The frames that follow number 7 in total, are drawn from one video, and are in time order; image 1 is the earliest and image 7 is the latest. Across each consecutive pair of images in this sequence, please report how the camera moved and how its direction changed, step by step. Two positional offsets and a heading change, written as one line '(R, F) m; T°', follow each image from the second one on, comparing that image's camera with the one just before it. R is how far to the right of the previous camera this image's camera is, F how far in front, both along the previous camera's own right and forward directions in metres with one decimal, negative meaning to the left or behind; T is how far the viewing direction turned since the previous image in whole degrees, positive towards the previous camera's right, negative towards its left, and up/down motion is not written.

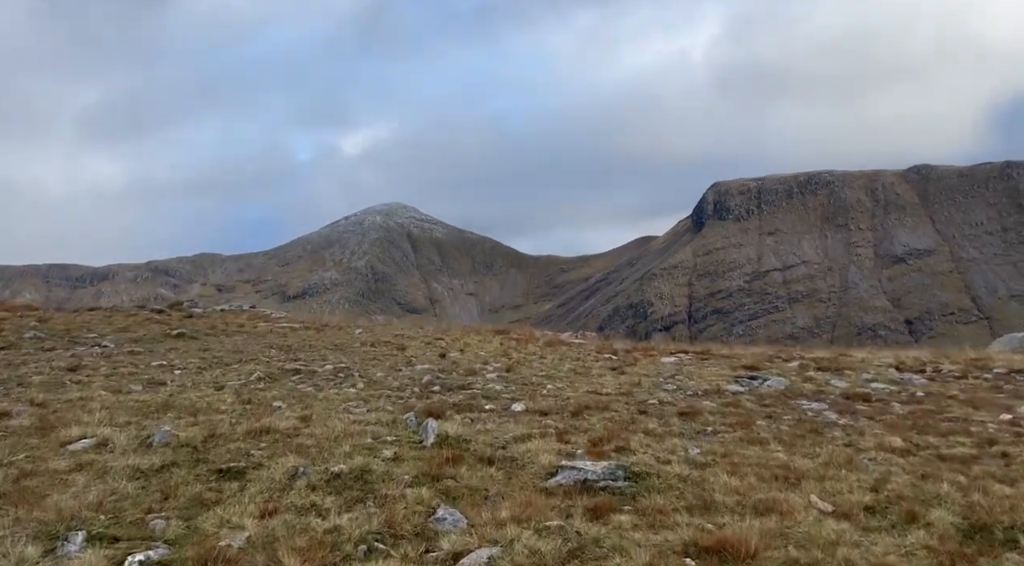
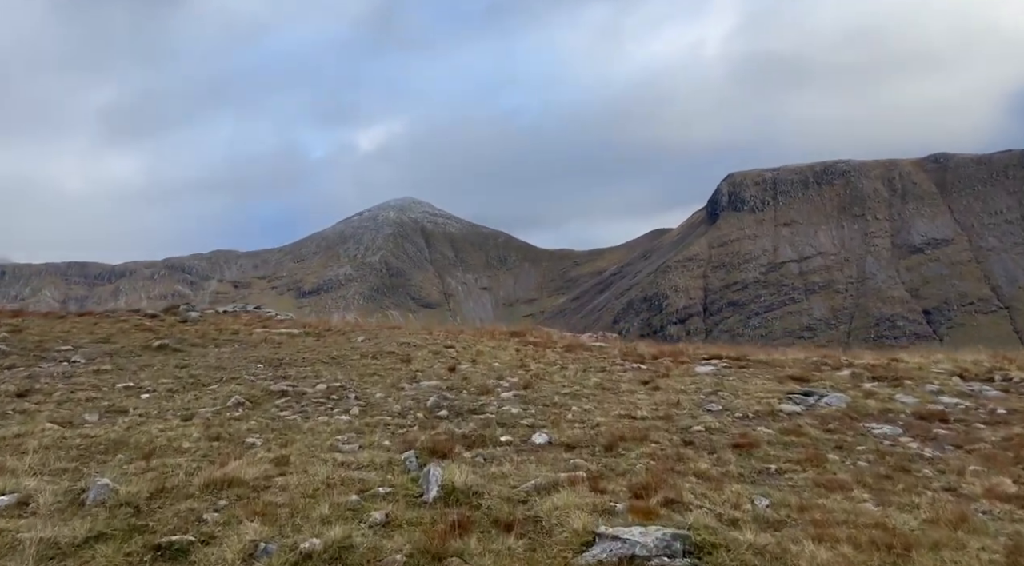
(-0.1, +2.6) m; -1°
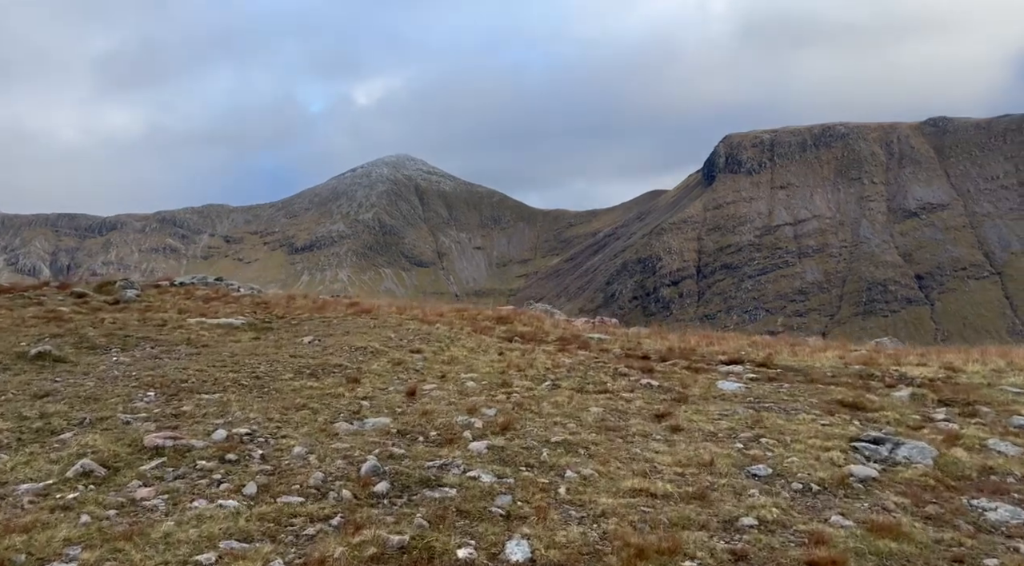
(+0.3, +4.8) m; 0°
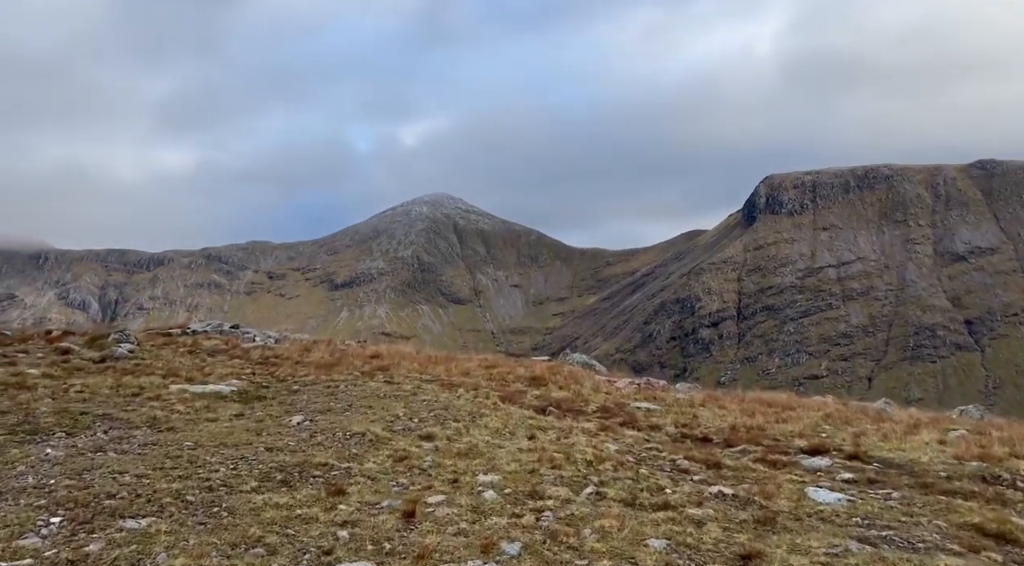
(+0.1, +3.9) m; -2°
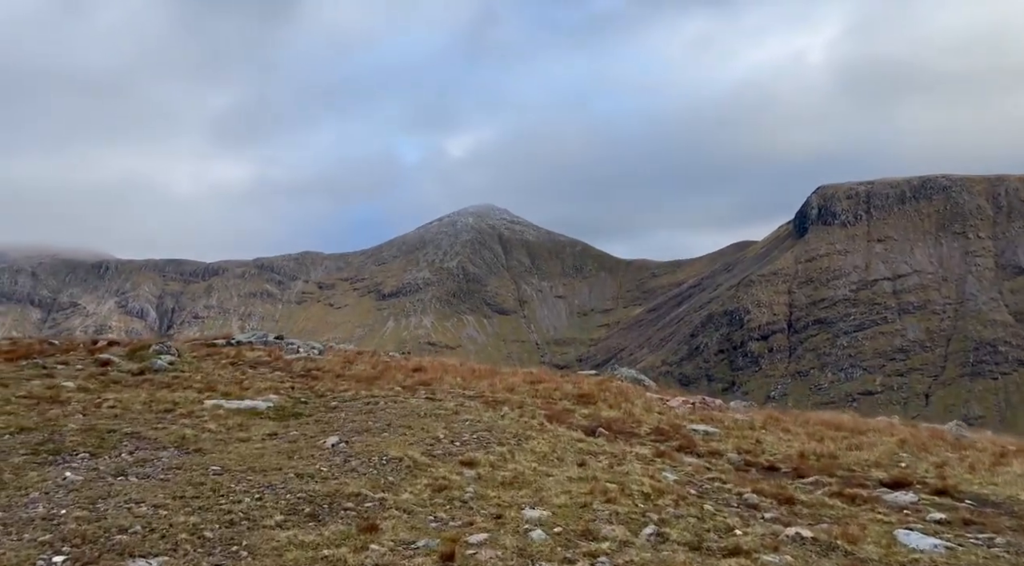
(-0.1, +1.3) m; -3°
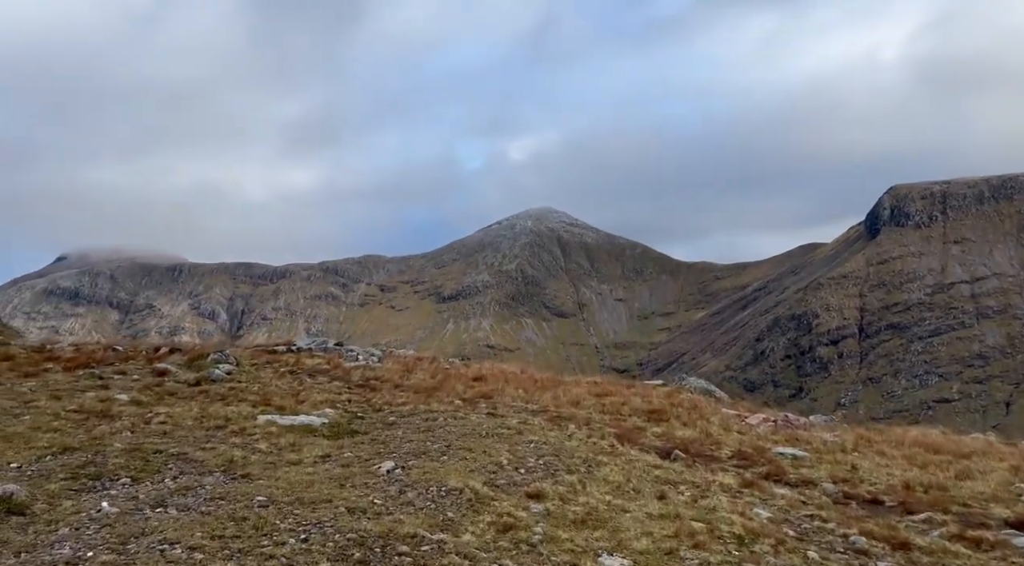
(-0.2, +1.5) m; -4°
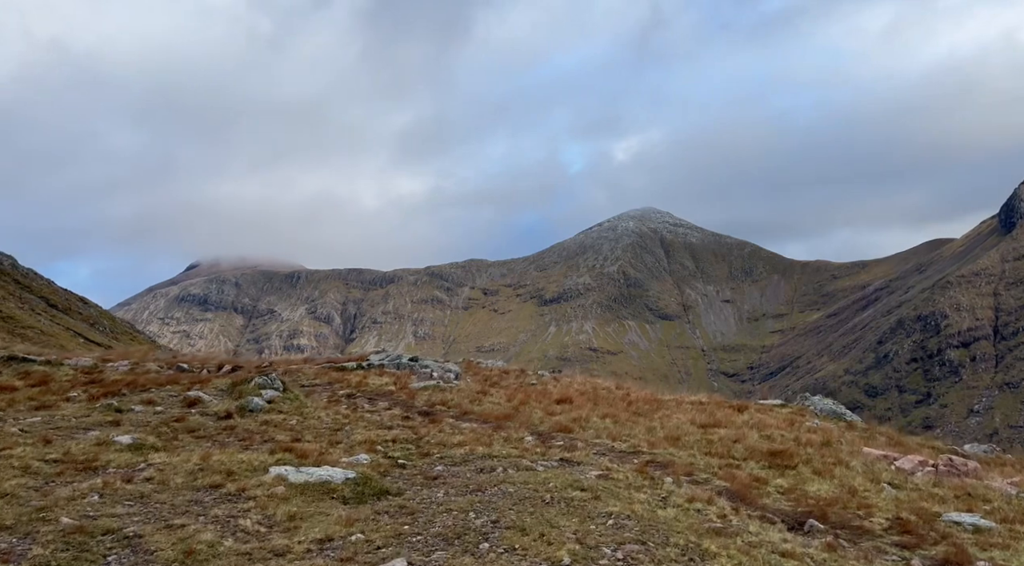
(+0.5, +4.9) m; -7°
